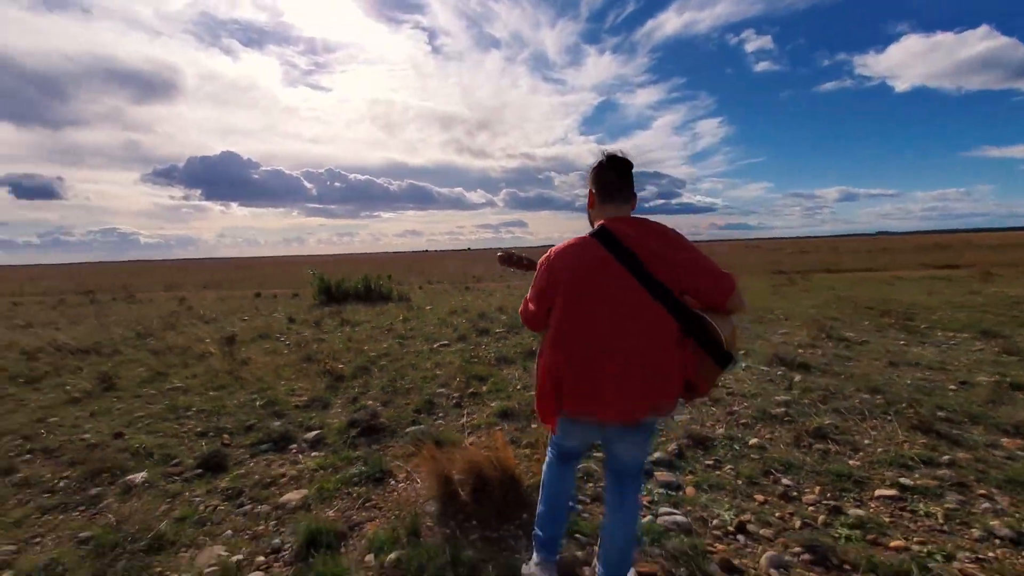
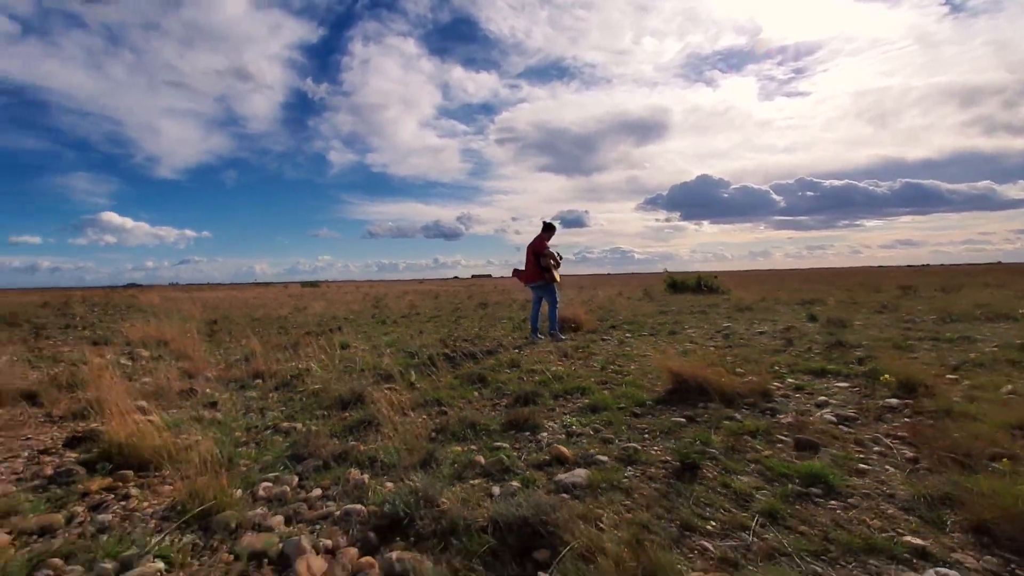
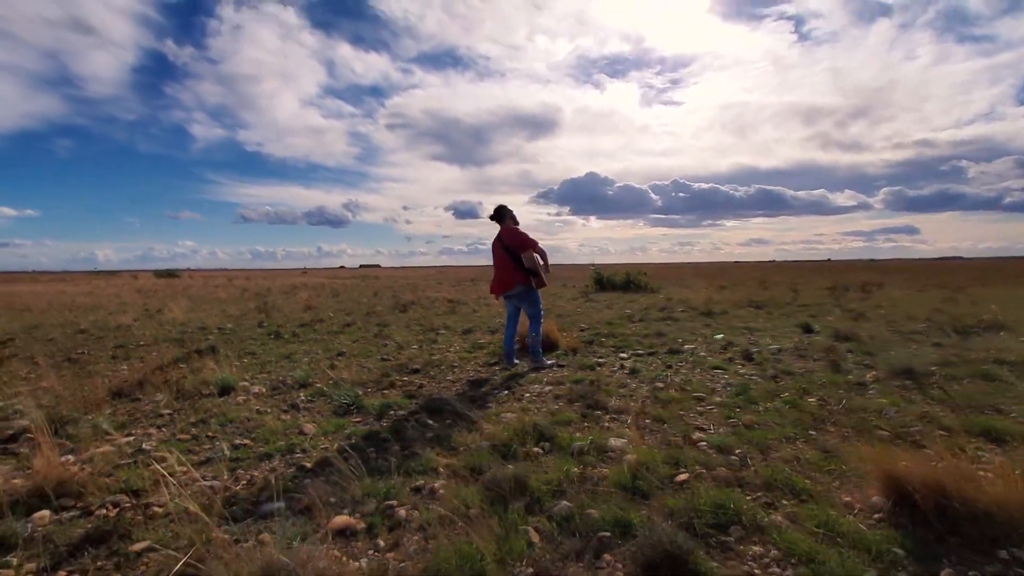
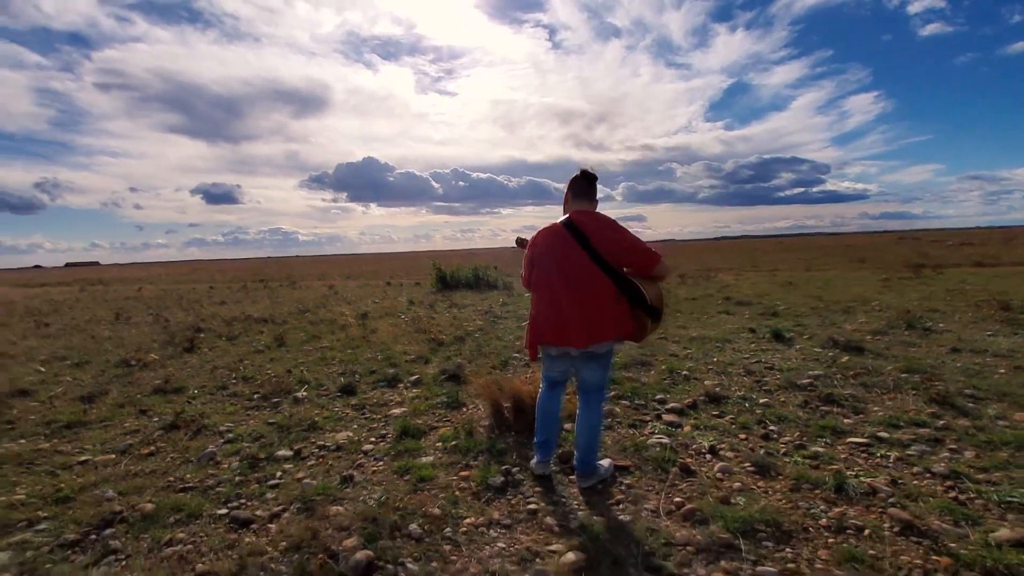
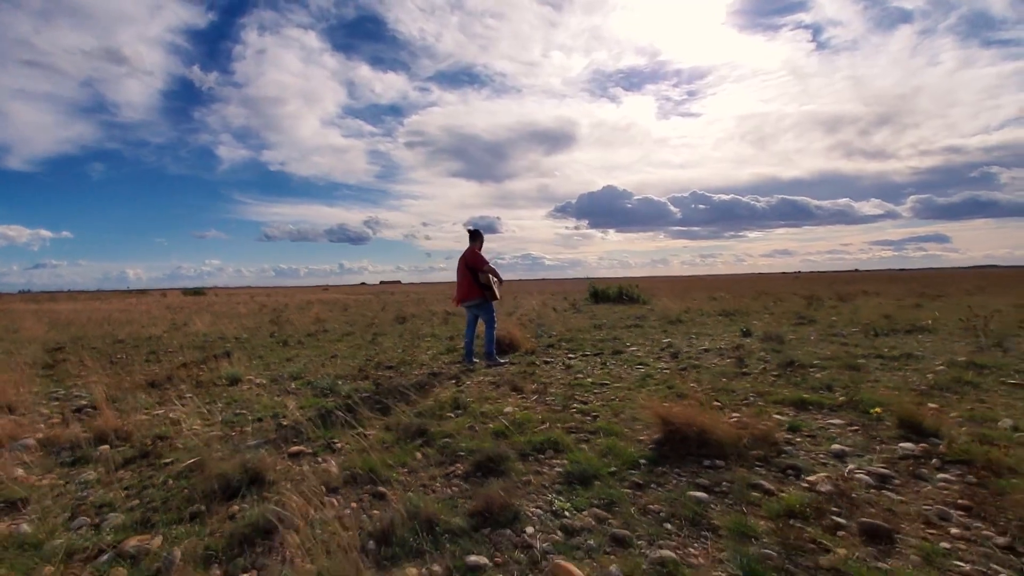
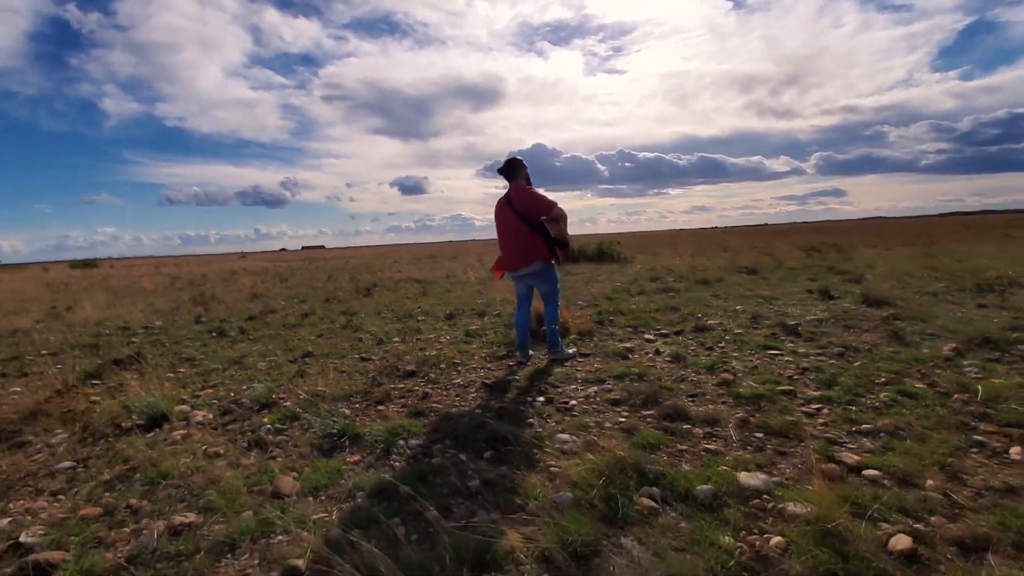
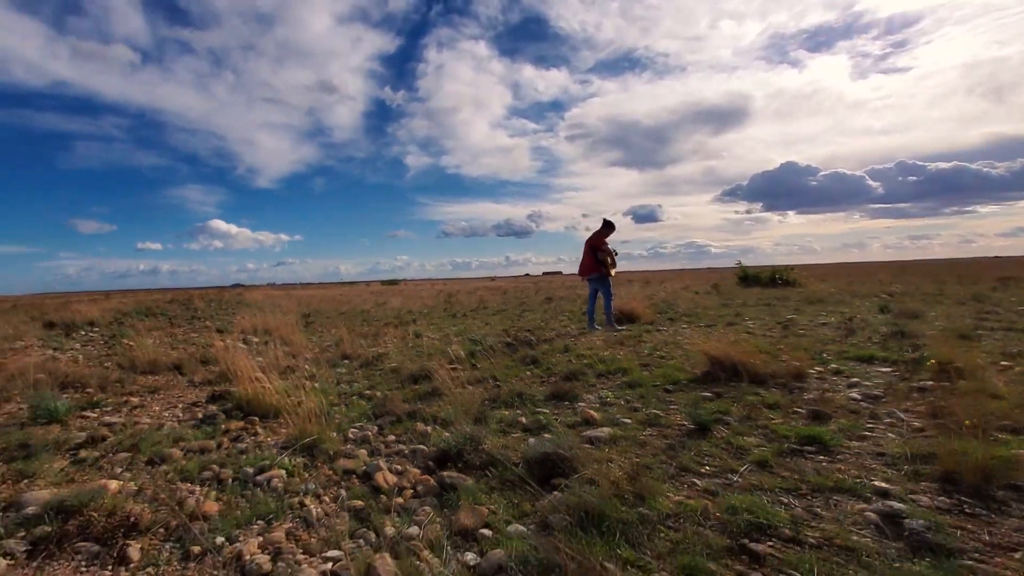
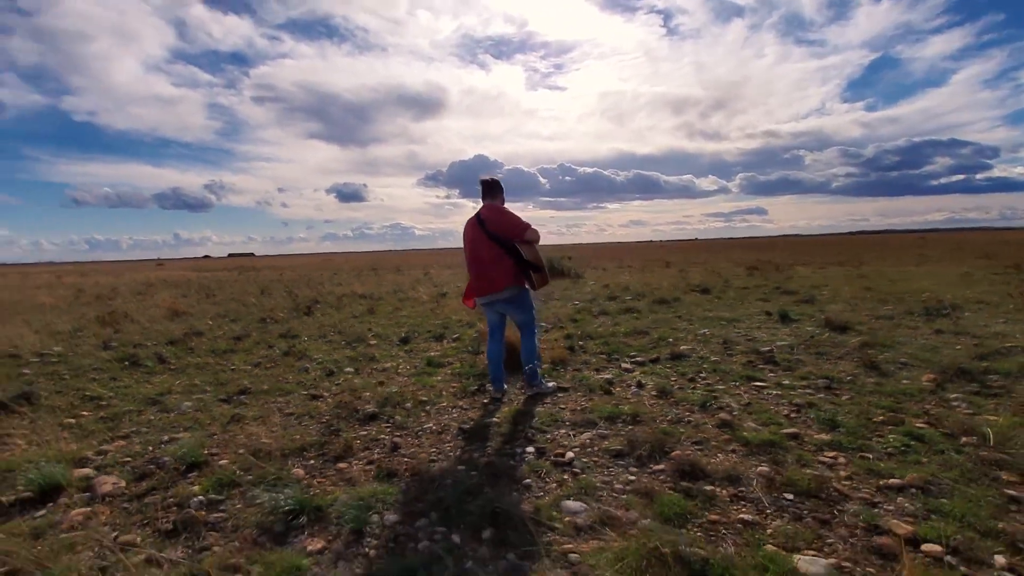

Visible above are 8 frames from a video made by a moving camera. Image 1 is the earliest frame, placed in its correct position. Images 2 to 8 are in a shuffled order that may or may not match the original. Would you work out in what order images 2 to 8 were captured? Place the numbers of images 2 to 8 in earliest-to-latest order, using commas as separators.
4, 8, 6, 3, 5, 2, 7
